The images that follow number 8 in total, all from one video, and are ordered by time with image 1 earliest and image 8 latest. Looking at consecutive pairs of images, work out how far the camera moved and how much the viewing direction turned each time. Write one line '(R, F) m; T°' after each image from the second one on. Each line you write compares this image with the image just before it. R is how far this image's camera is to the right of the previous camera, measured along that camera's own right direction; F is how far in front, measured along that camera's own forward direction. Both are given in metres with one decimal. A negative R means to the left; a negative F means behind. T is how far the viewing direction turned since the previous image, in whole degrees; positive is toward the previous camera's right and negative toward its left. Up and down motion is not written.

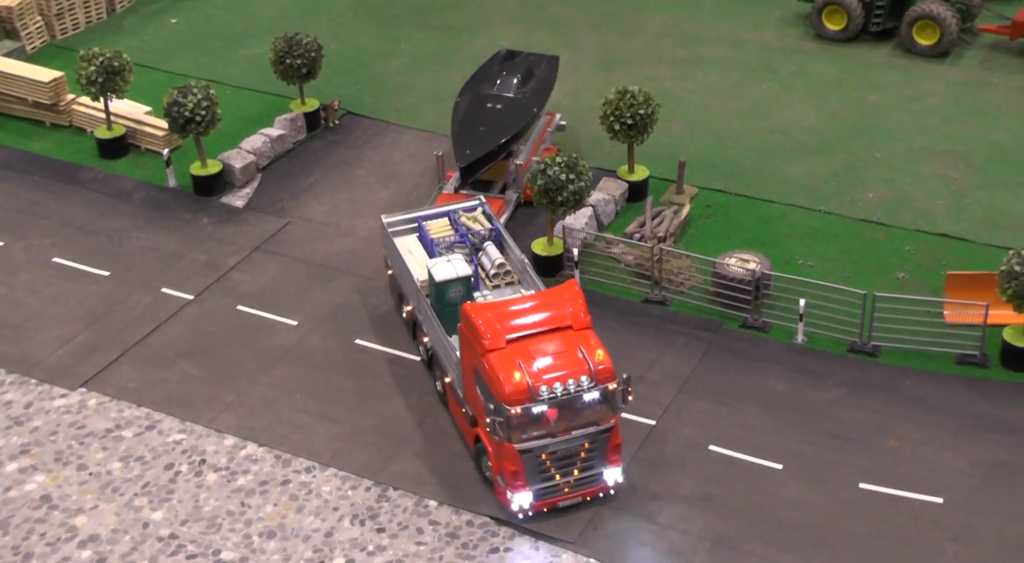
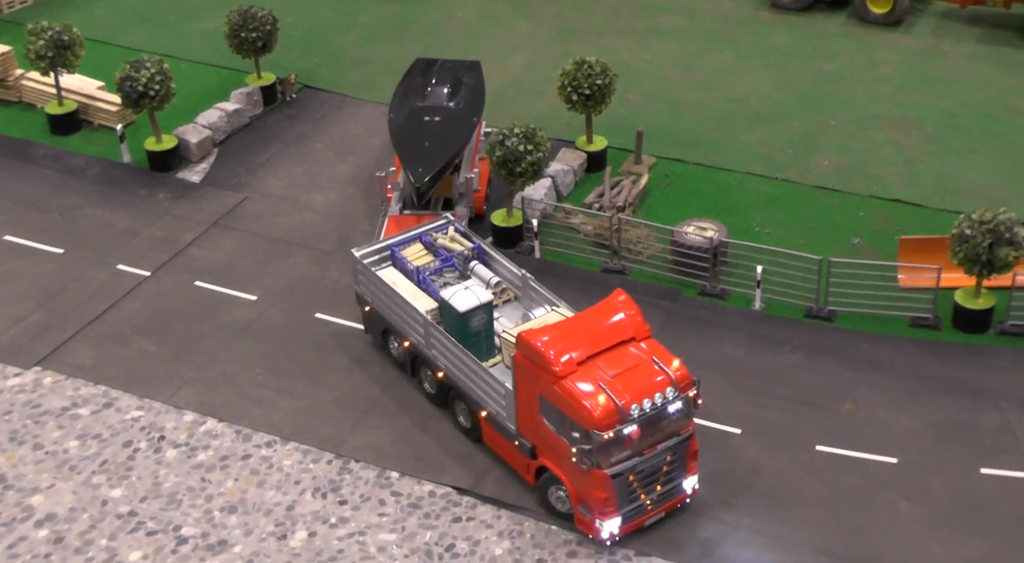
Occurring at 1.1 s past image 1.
(+0.5, -0.1) m; +1°
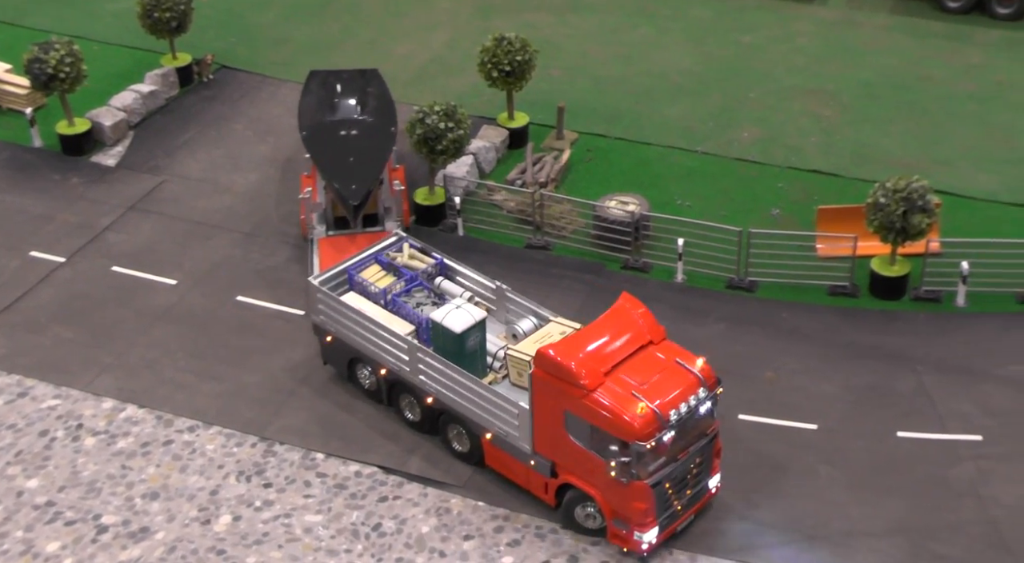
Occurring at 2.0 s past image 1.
(+0.6, 0.0) m; +2°
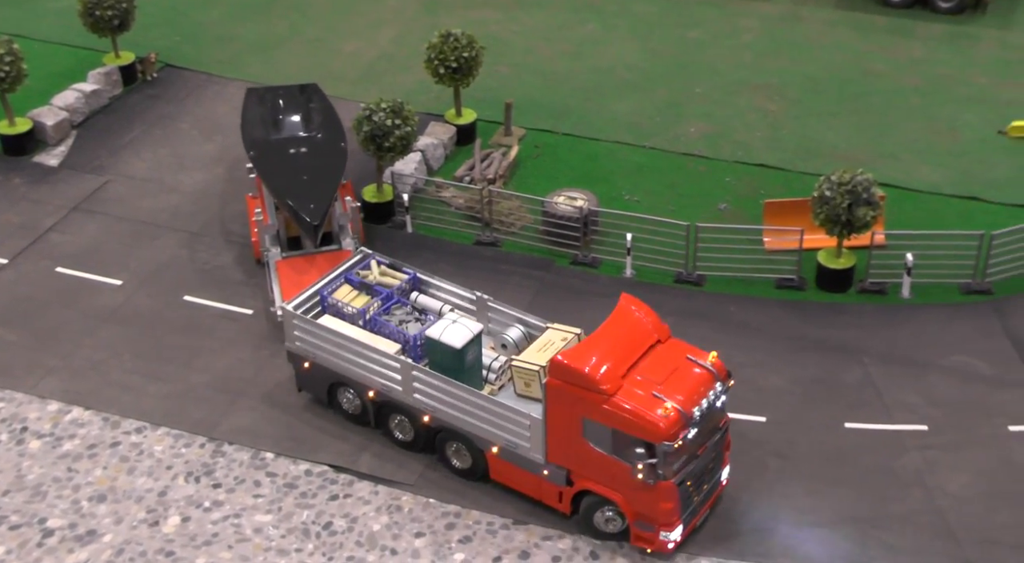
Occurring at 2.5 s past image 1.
(+0.5, 0.0) m; +1°
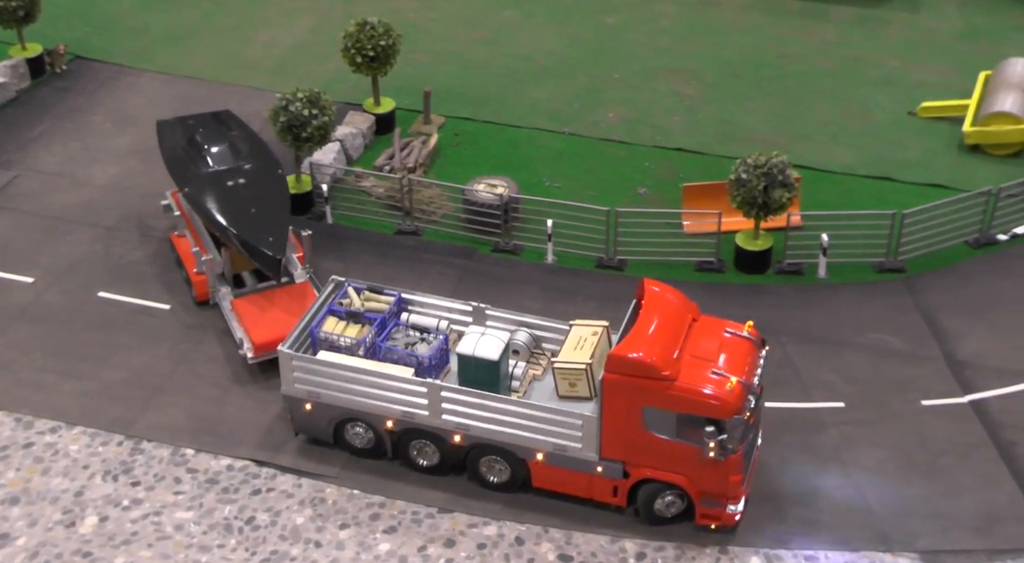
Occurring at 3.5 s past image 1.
(+0.6, 0.0) m; +3°
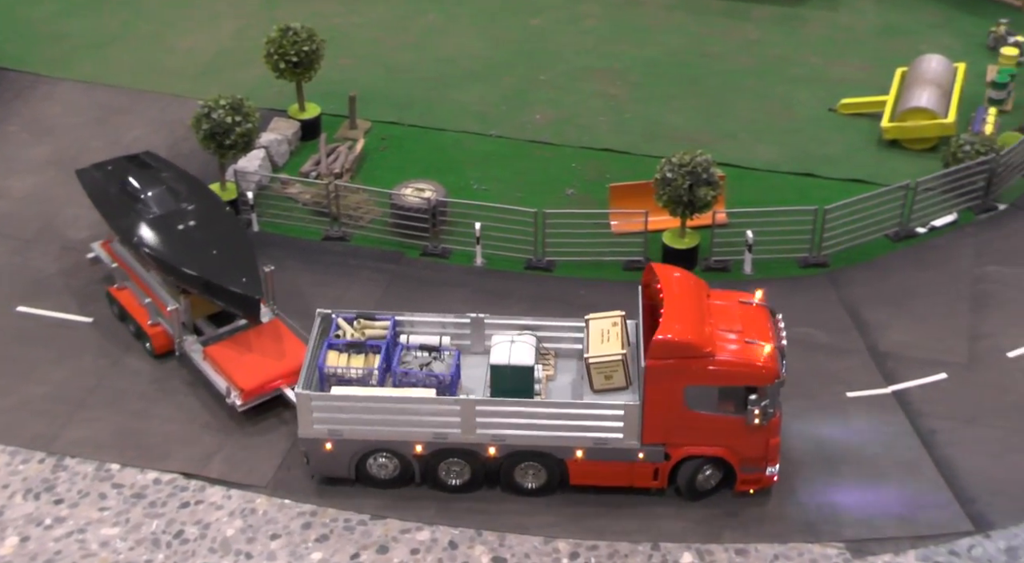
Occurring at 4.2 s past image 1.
(+0.5, 0.0) m; +2°
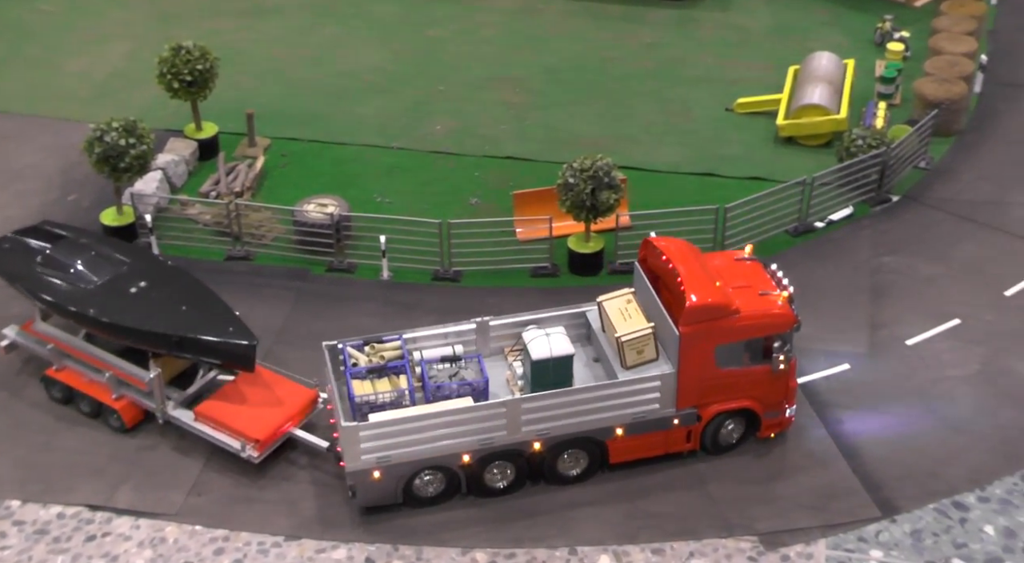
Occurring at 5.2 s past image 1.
(+0.7, 0.0) m; +3°
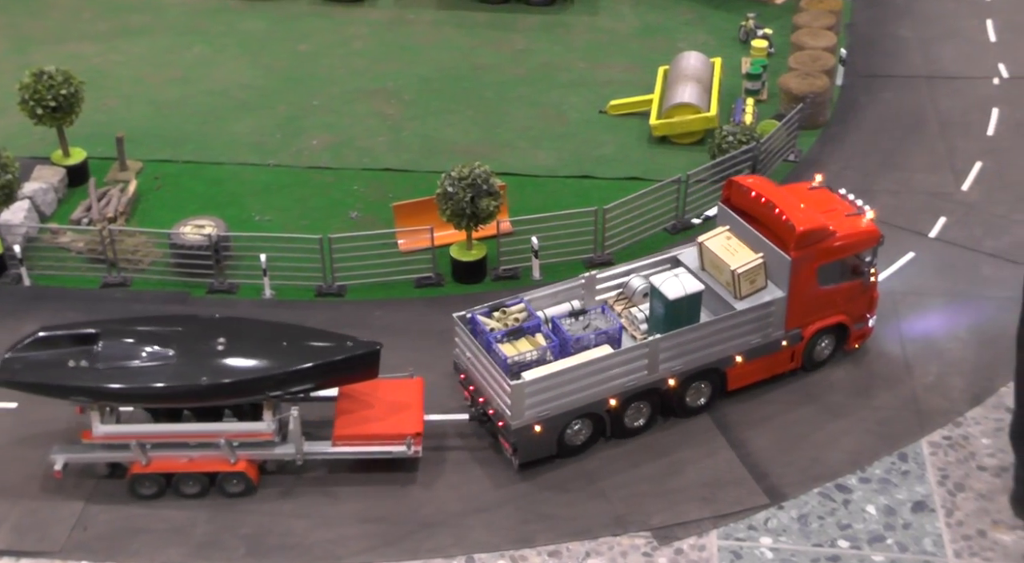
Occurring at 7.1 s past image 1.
(+1.0, -0.1) m; +4°
